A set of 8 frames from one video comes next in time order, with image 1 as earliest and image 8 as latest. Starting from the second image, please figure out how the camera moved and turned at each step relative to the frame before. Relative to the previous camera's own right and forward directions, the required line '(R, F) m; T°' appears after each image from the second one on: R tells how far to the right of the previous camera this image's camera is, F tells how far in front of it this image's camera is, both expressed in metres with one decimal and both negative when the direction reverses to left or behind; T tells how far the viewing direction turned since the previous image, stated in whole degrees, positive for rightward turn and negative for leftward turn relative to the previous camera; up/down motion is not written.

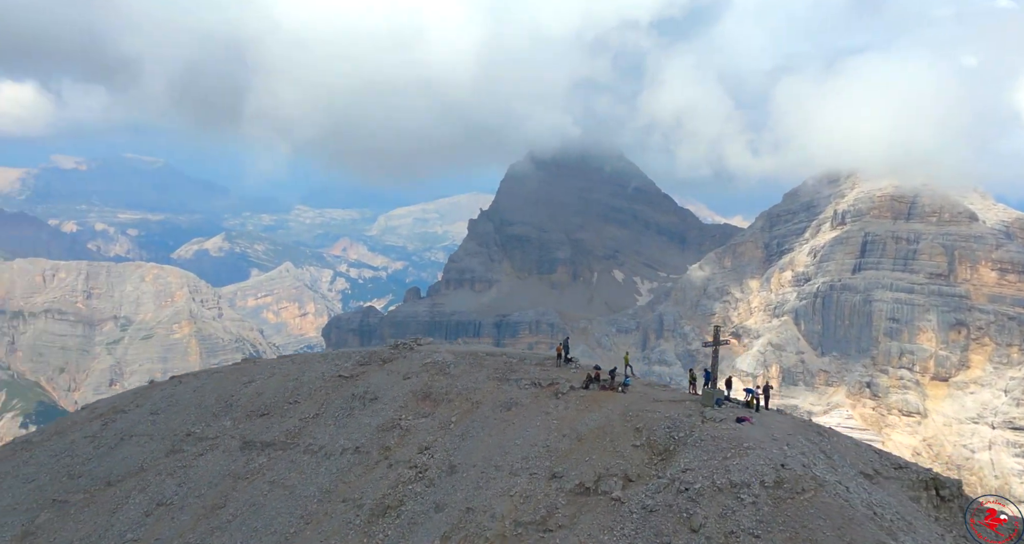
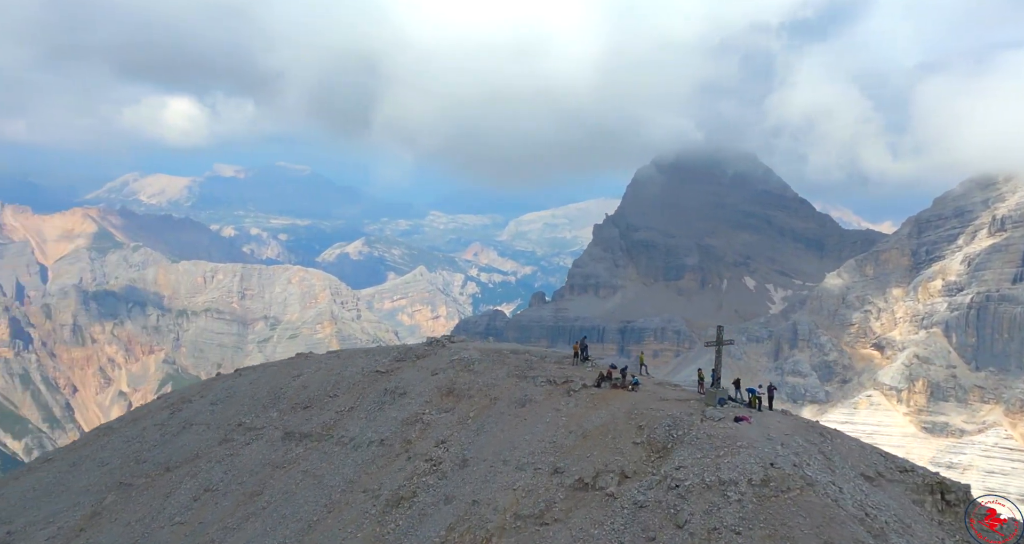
(+3.0, -1.0) m; -5°
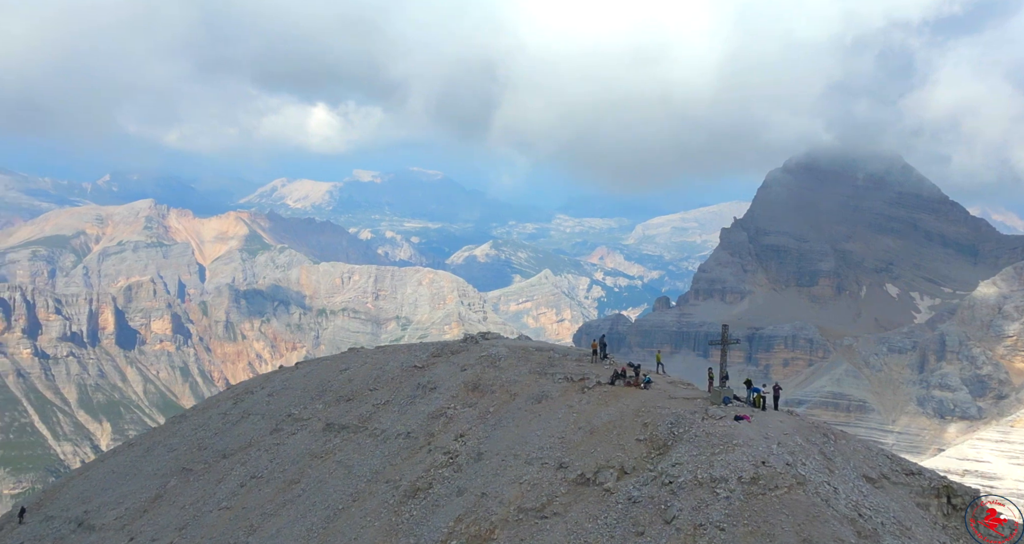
(+3.1, -1.0) m; -5°
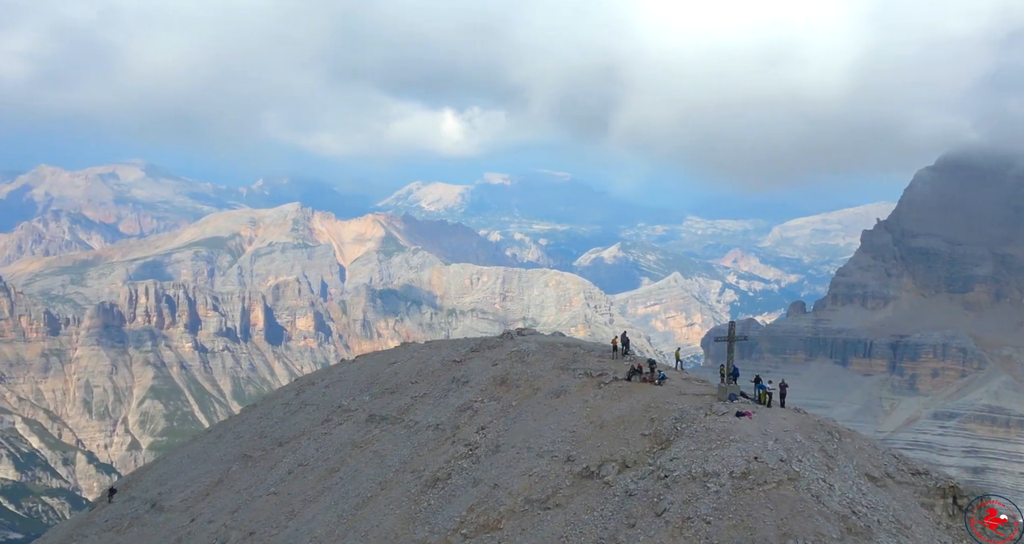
(+3.2, -1.1) m; -6°
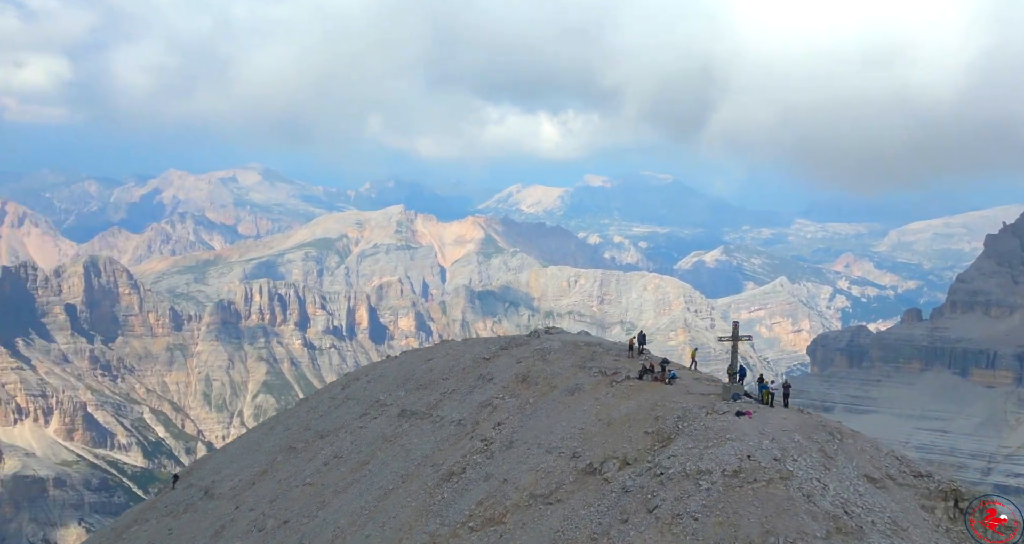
(+2.6, -0.9) m; -4°
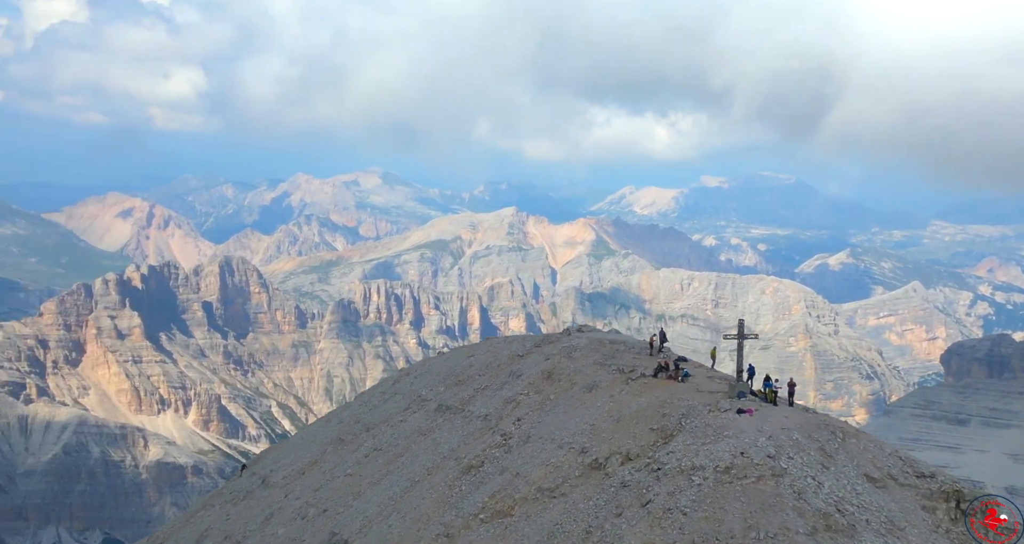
(+3.0, -1.1) m; -5°
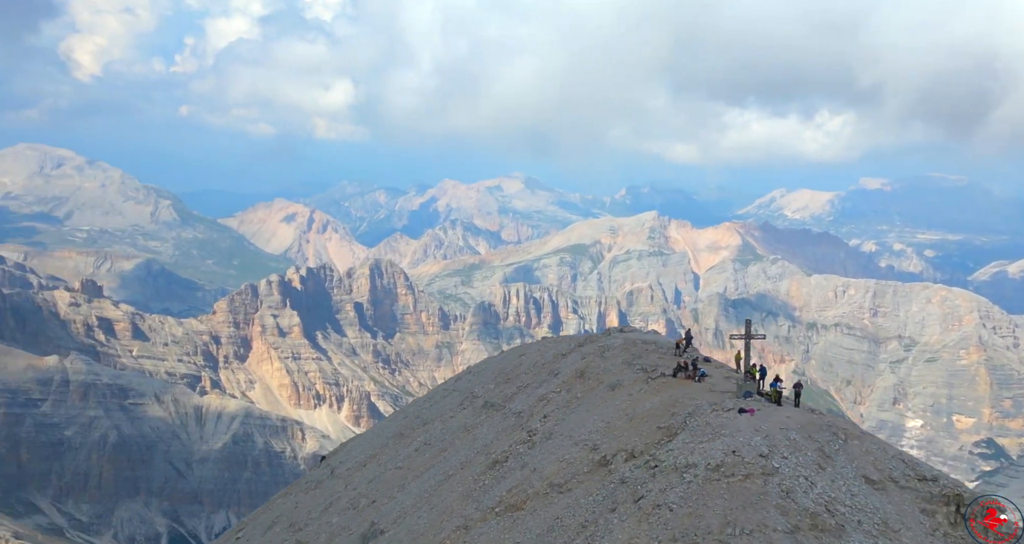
(+3.9, -1.3) m; -7°
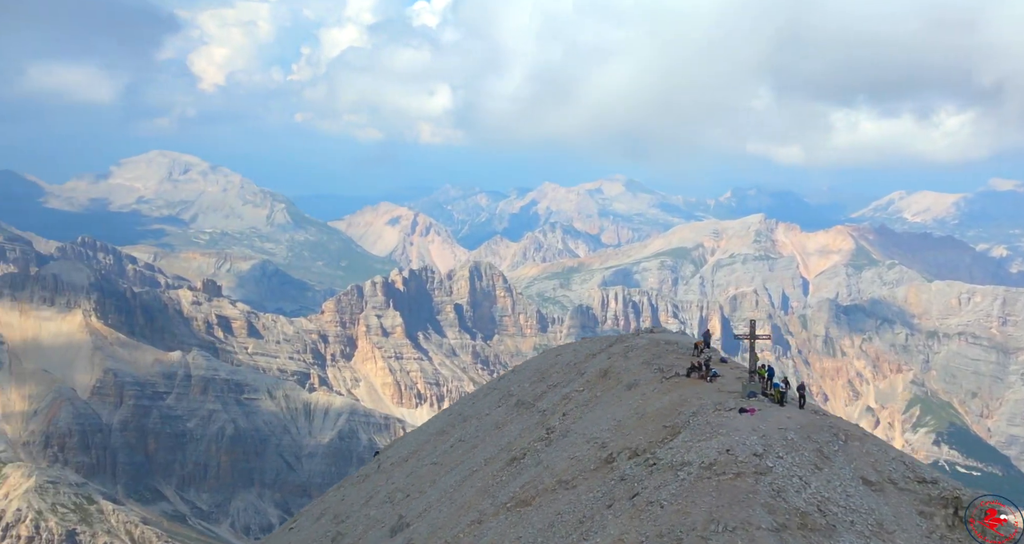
(+2.8, -1.0) m; -5°
